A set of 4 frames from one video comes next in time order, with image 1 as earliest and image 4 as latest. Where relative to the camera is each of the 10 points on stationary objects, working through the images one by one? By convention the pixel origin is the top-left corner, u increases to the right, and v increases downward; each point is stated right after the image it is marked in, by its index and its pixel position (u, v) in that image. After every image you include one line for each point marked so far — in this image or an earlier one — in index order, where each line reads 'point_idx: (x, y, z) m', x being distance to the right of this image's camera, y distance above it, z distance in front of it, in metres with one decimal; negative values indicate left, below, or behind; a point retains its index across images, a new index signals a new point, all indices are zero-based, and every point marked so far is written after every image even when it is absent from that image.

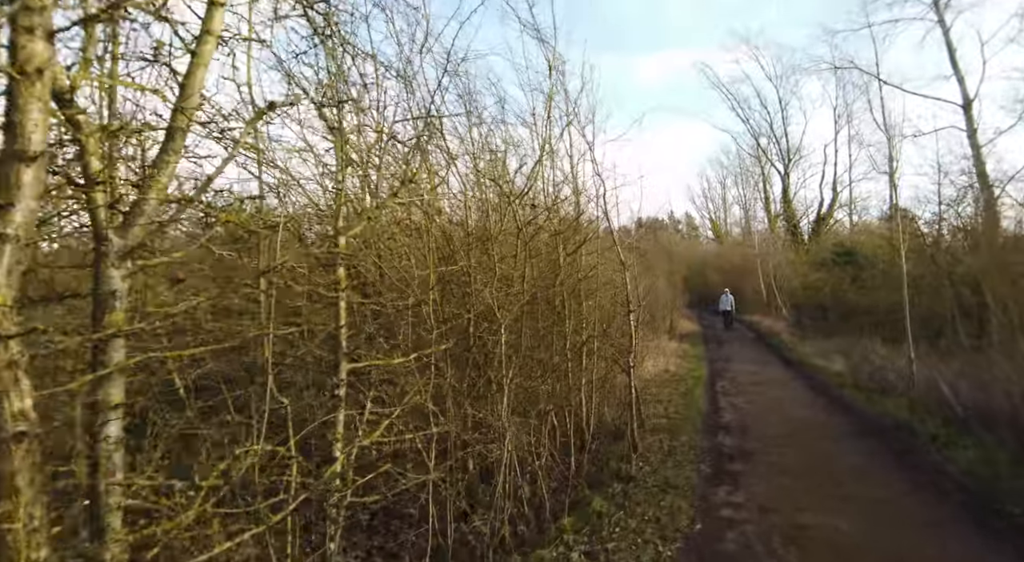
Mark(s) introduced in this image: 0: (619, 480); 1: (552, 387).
0: (+1.3, -2.4, +6.7) m
1: (+0.5, -1.3, +6.8) m
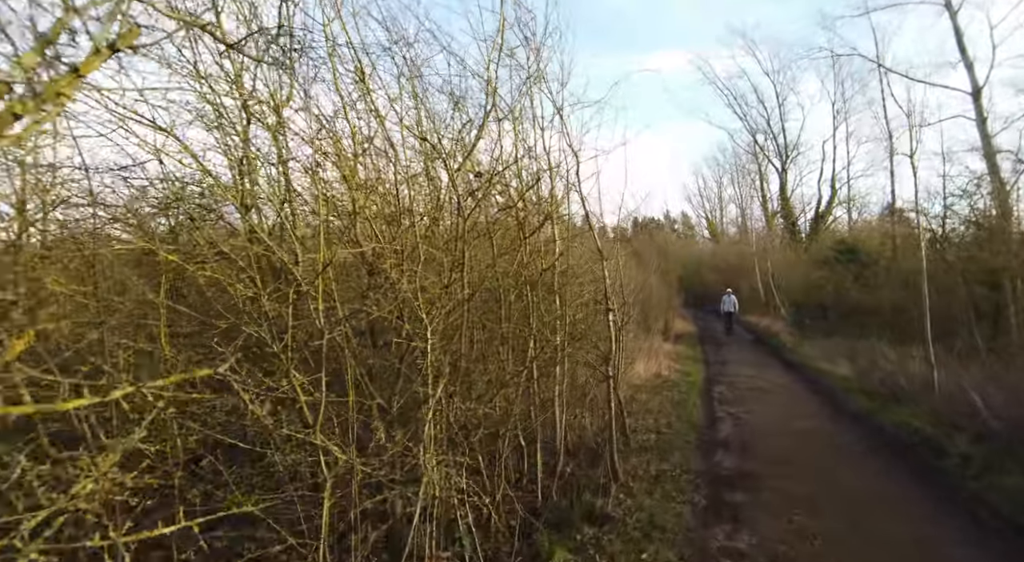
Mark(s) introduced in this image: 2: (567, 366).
0: (+0.8, -2.4, +5.4) m
1: (0.0, -1.2, +5.5) m
2: (+0.7, -1.0, +6.8) m
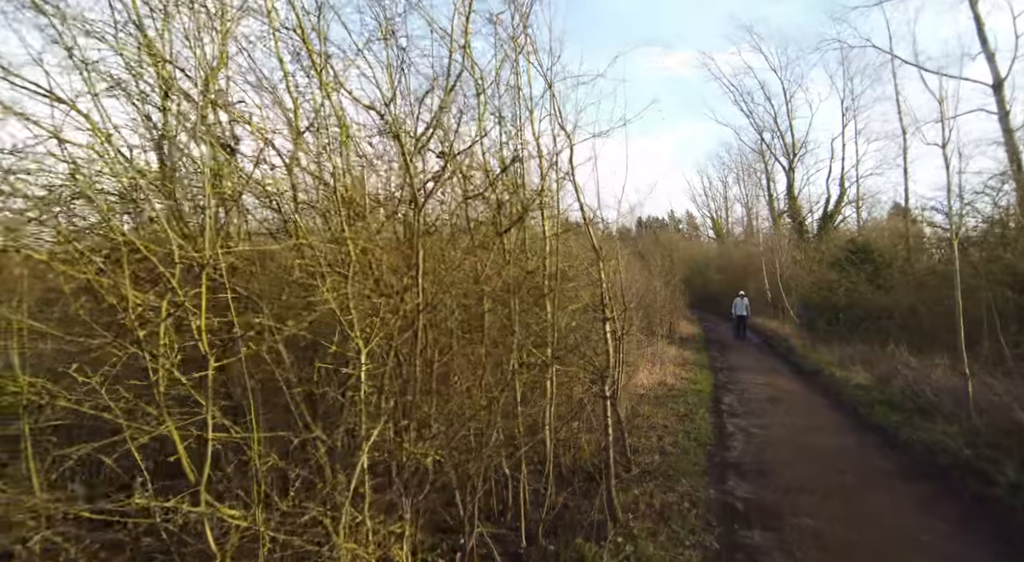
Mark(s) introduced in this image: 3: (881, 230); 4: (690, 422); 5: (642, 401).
0: (+0.6, -2.4, +4.5) m
1: (-0.2, -1.2, +4.6) m
2: (+0.5, -1.1, +5.9) m
3: (+13.2, +1.8, +19.5) m
4: (+3.3, -2.6, +9.9) m
5: (+2.7, -2.5, +11.2) m
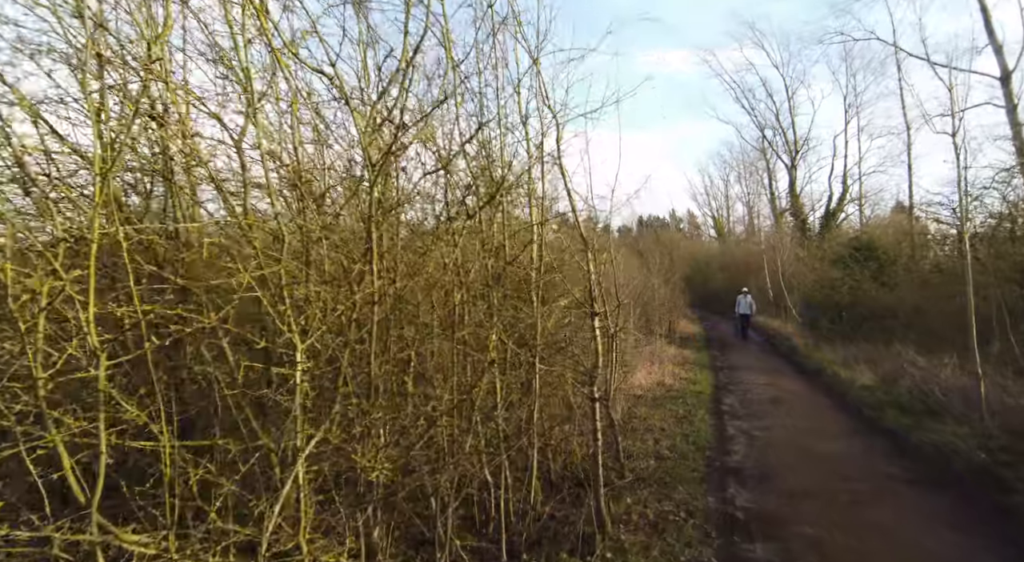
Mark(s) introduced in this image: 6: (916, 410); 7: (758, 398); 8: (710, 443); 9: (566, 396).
0: (+0.4, -2.3, +4.1) m
1: (-0.4, -1.1, +4.2) m
2: (+0.3, -1.0, +5.4) m
3: (+13.1, +1.9, +19.1) m
4: (+3.1, -2.5, +9.5) m
5: (+2.5, -2.4, +10.8) m
6: (+7.9, -2.5, +10.6) m
7: (+5.7, -2.7, +12.6) m
8: (+3.1, -2.5, +8.4) m
9: (+0.6, -1.2, +5.9) m
